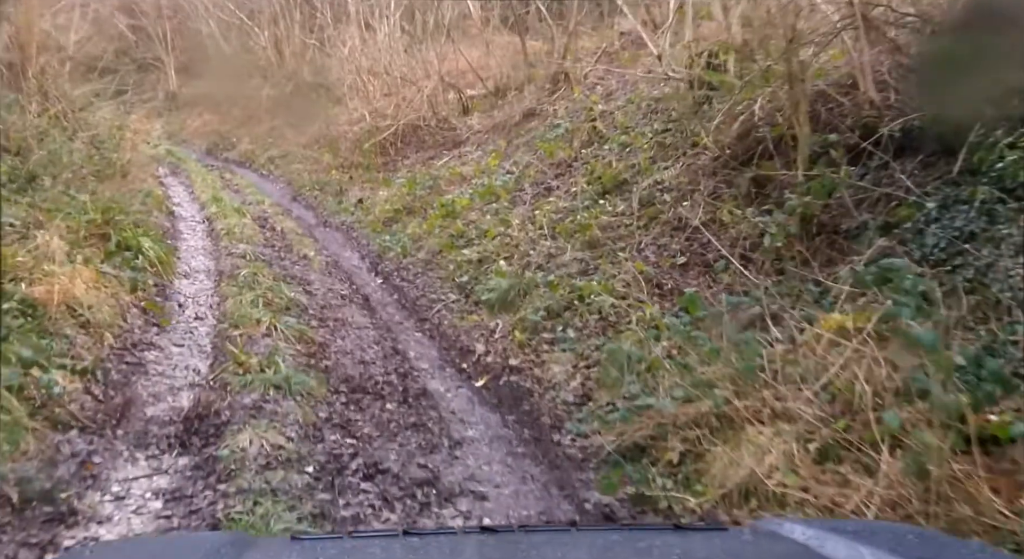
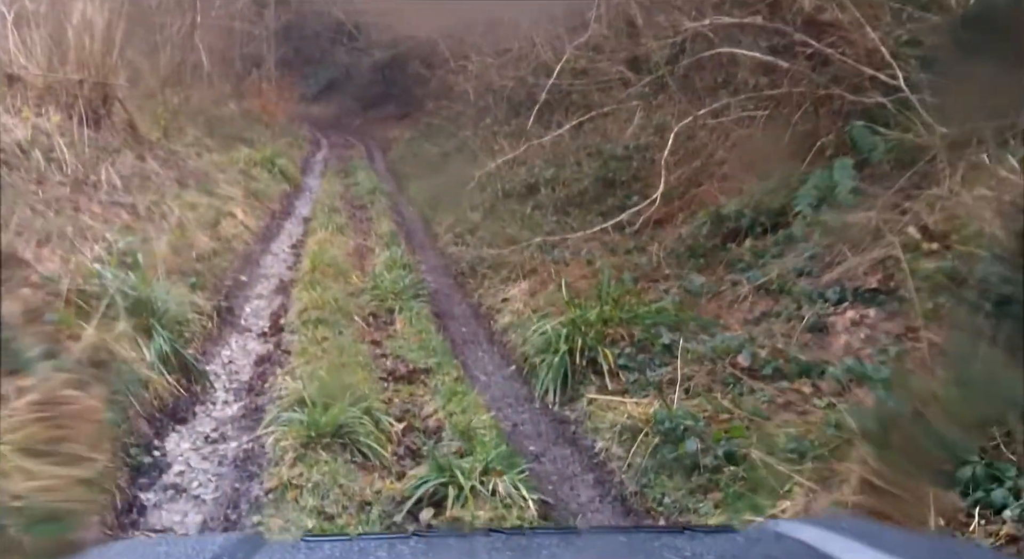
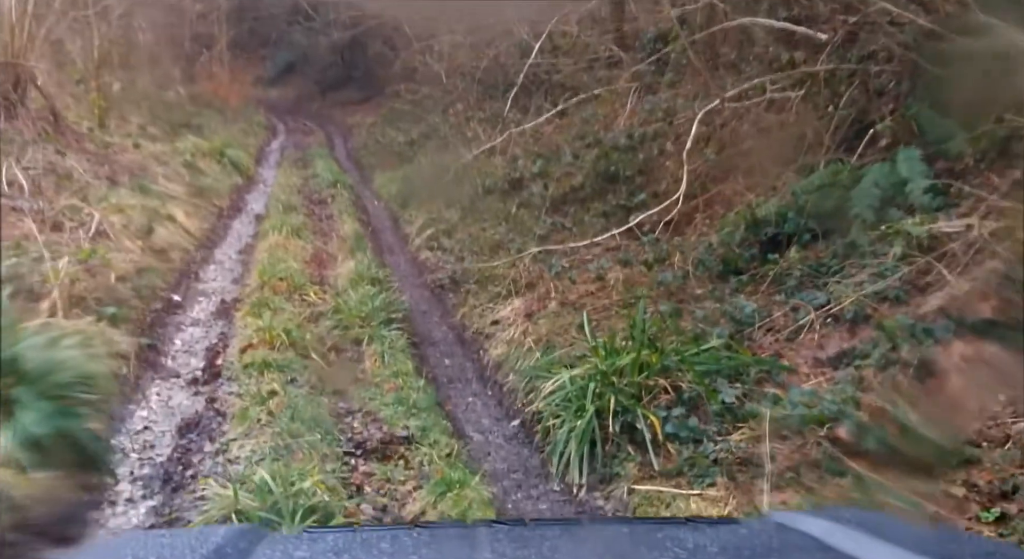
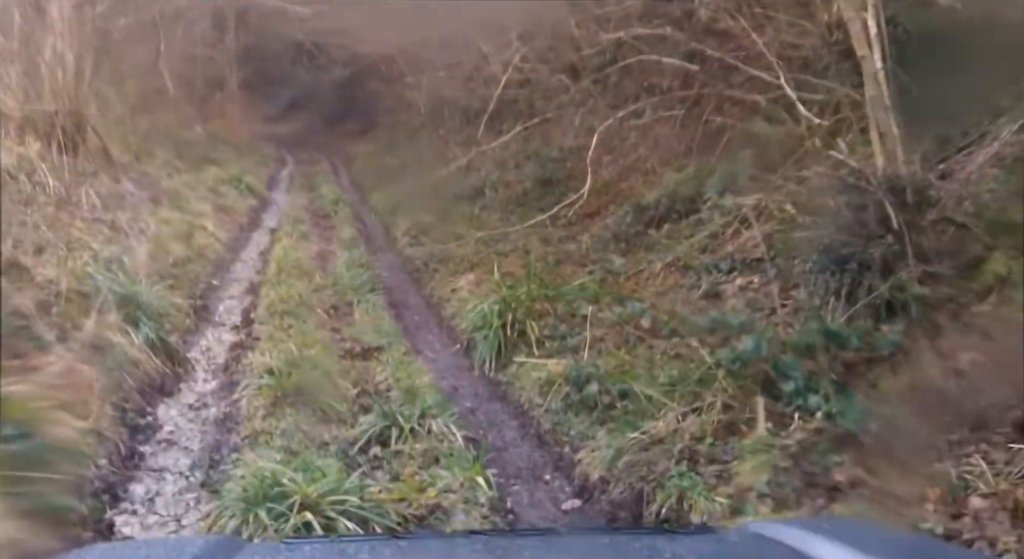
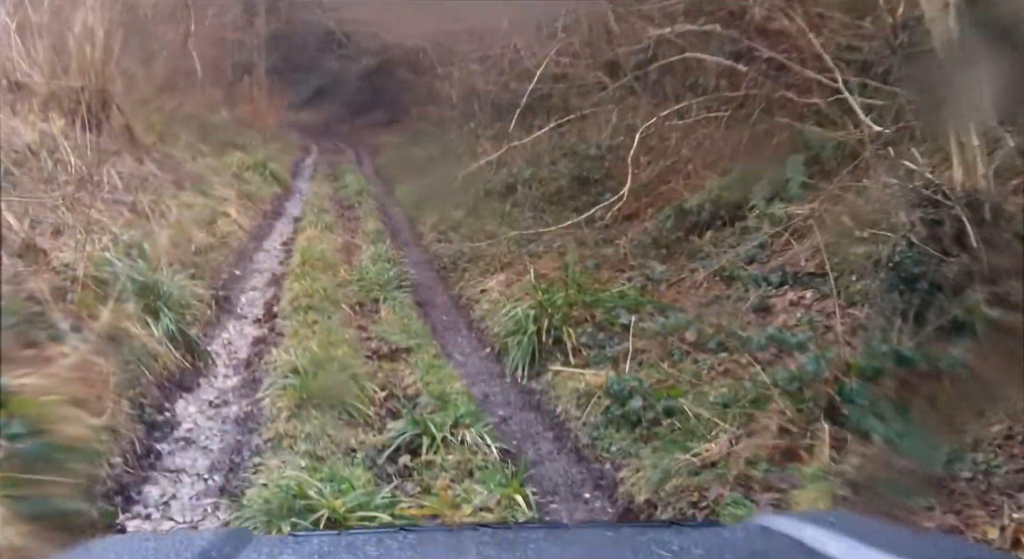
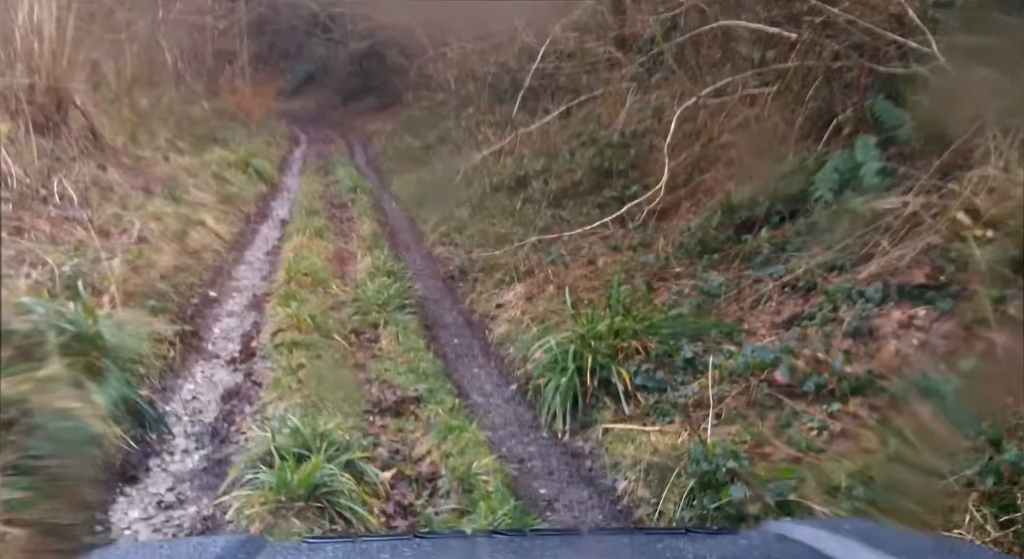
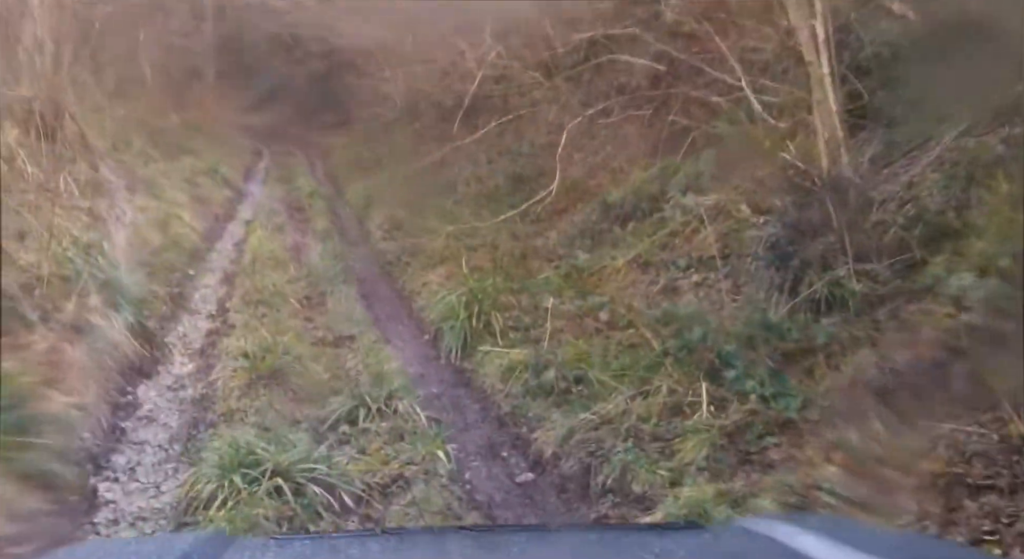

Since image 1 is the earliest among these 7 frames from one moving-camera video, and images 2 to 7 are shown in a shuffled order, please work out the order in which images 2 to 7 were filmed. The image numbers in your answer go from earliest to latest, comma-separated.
7, 4, 5, 2, 6, 3
